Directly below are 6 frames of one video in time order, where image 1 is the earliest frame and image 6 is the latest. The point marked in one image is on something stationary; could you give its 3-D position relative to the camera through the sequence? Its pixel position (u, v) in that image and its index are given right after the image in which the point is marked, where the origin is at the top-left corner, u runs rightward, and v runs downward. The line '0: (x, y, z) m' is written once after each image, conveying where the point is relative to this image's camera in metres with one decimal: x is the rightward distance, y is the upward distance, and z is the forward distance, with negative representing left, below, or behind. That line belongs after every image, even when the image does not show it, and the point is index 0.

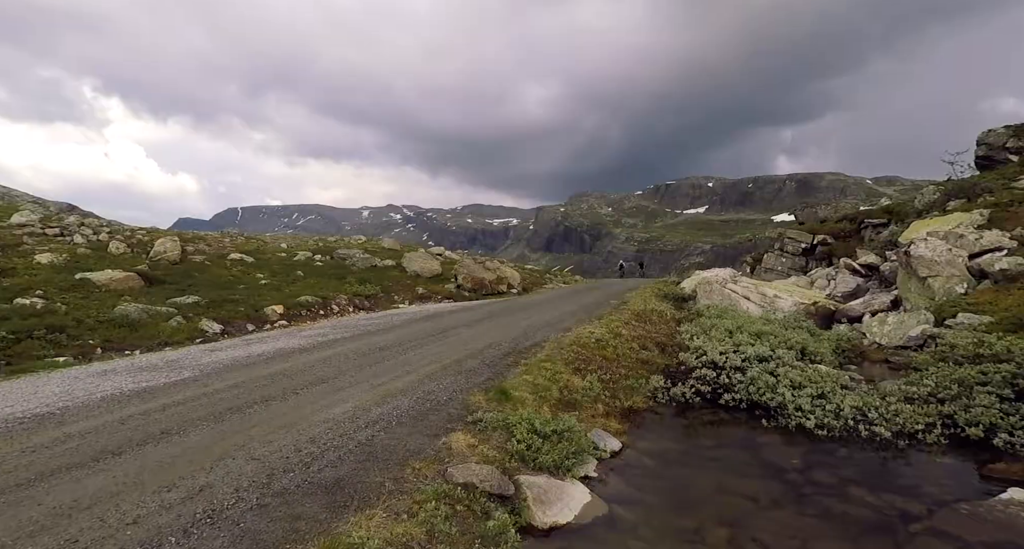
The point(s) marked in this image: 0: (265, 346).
0: (-8.6, -2.5, +17.1) m
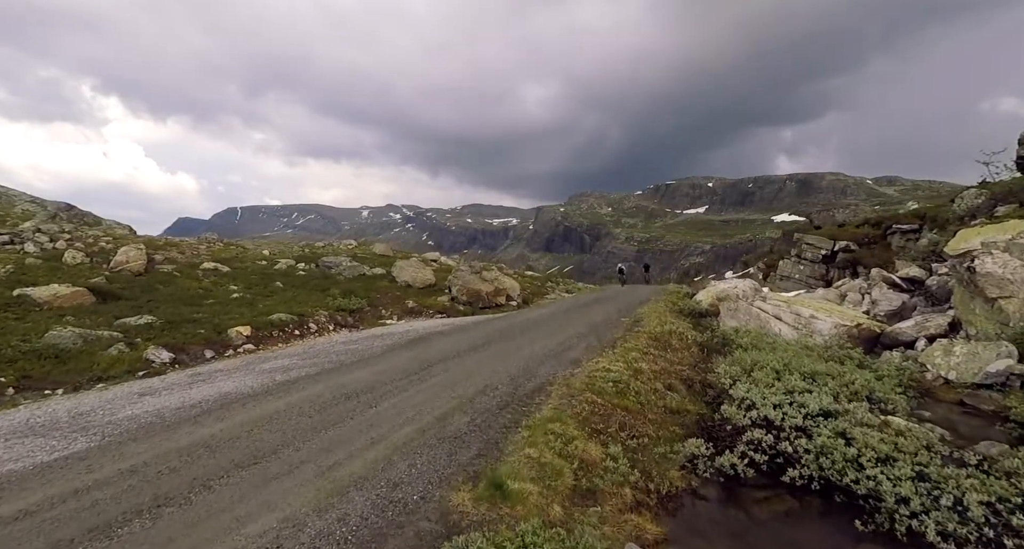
0: (-8.6, -3.2, +14.1) m
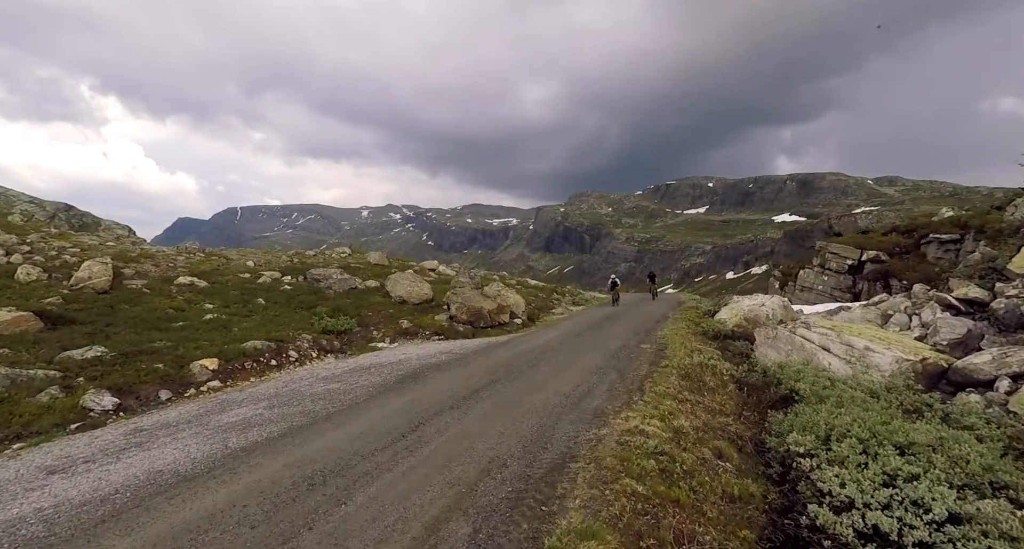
0: (-8.3, -4.2, +11.1) m
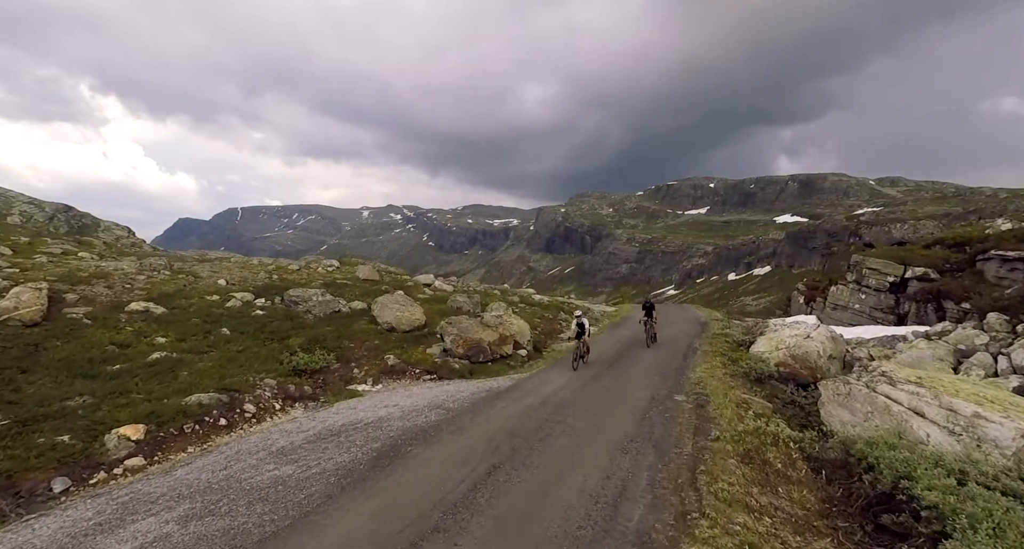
0: (-8.2, -5.5, +7.1) m
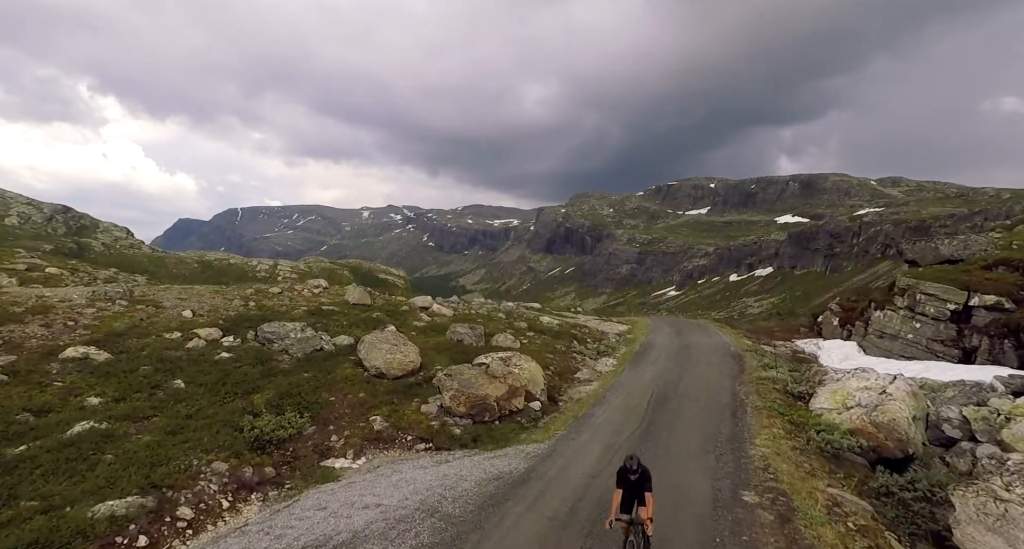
0: (-7.6, -7.3, +2.7) m
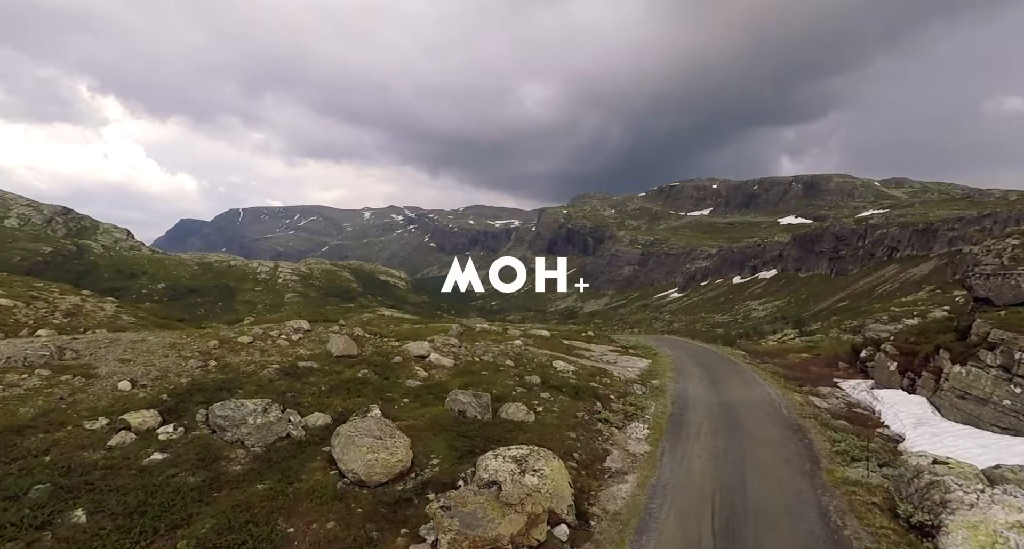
0: (-7.0, -10.2, -3.0) m
